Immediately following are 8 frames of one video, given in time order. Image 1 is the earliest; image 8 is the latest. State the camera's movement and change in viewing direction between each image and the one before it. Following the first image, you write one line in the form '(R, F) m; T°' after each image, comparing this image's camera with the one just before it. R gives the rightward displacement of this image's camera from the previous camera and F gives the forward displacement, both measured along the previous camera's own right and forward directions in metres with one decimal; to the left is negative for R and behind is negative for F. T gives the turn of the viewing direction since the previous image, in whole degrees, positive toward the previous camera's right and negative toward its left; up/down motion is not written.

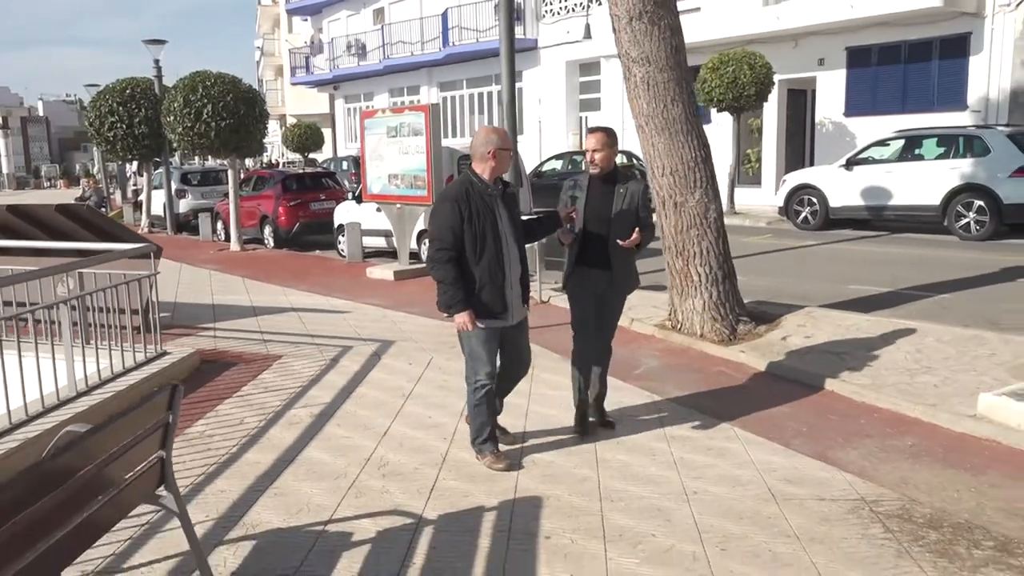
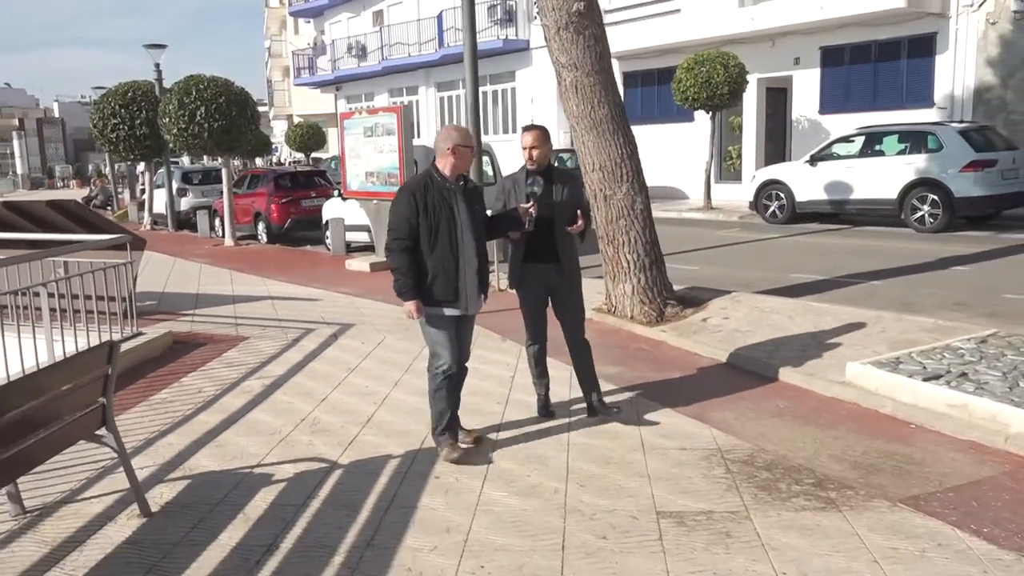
(+0.6, -0.6) m; -1°
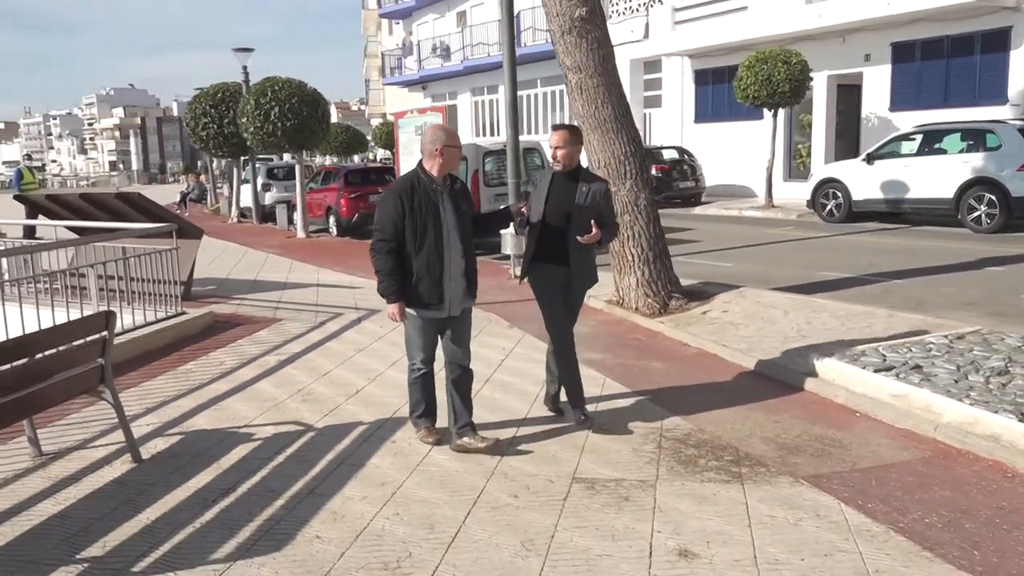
(+0.8, -0.4) m; -7°
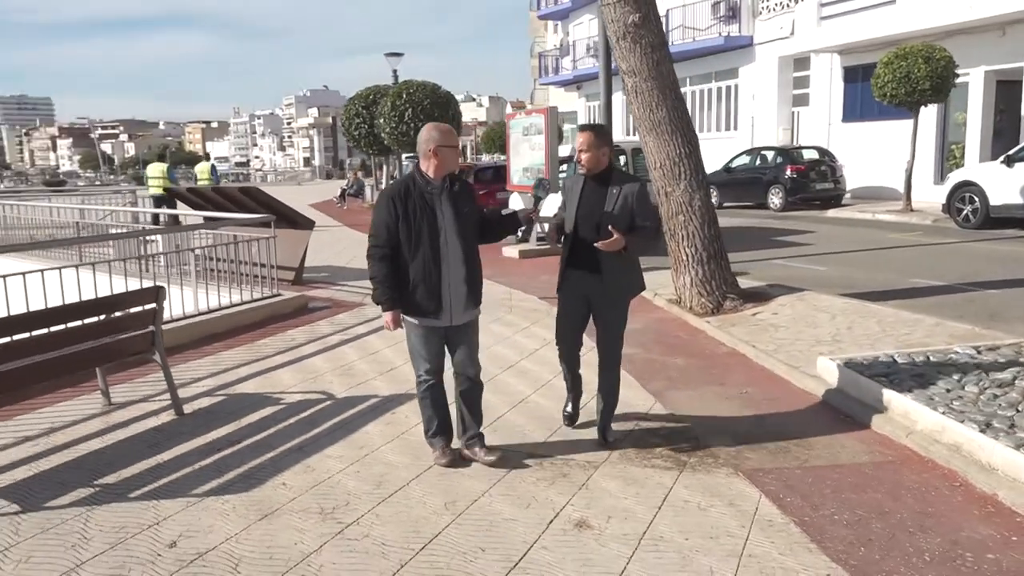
(+1.1, -0.3) m; -12°
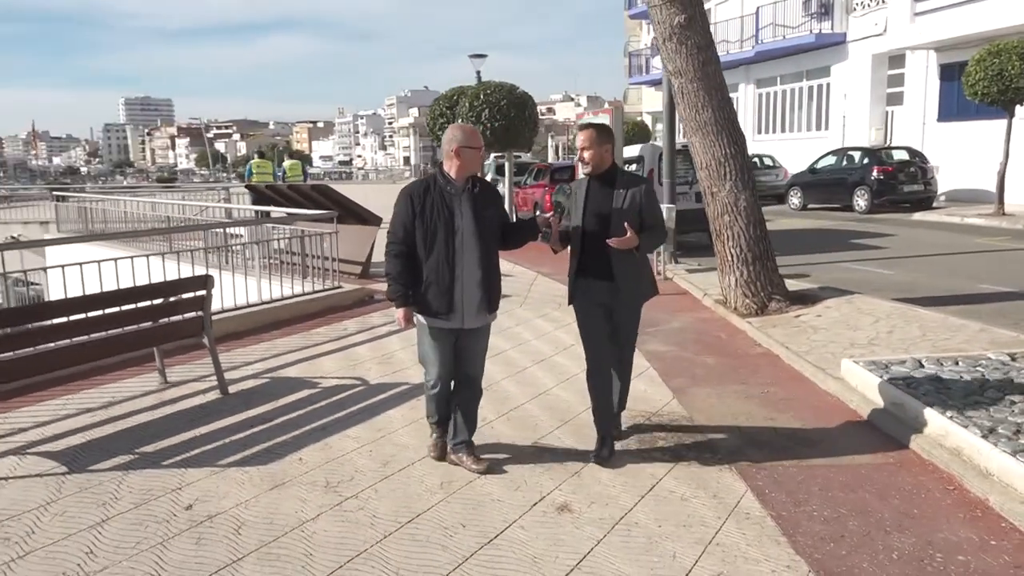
(+0.5, -0.2) m; -6°
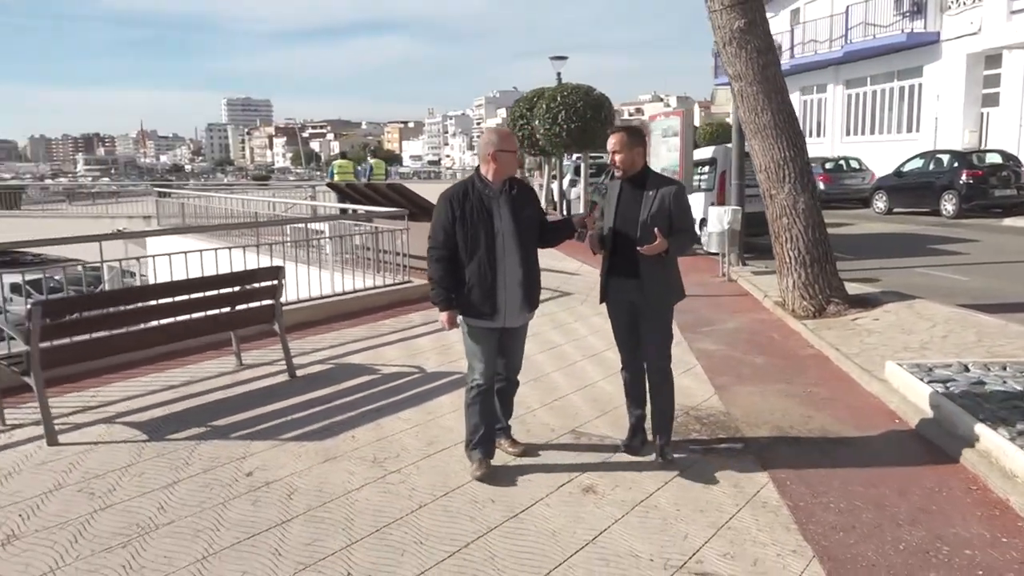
(+0.3, -0.3) m; -6°
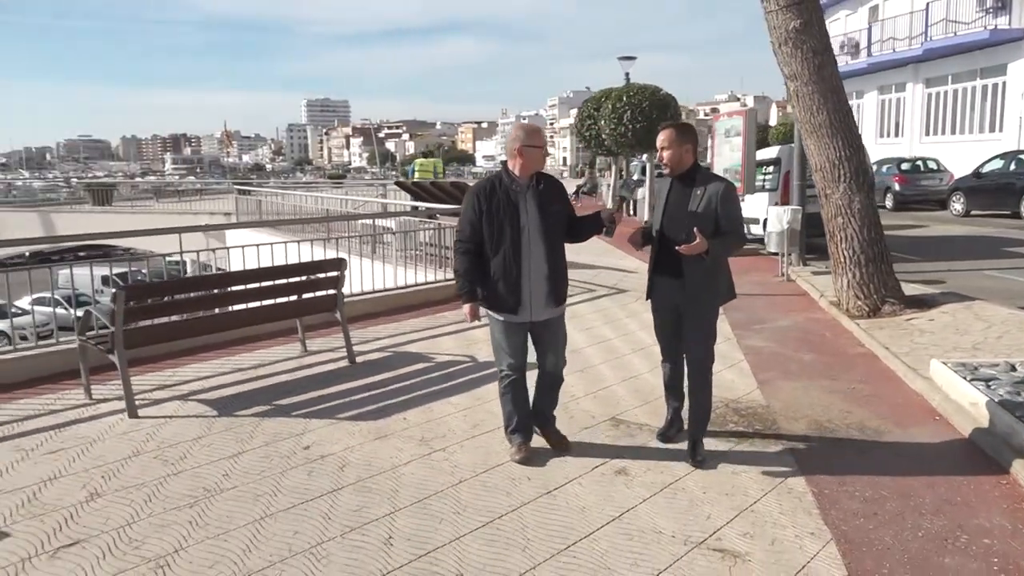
(+0.2, -0.2) m; -5°
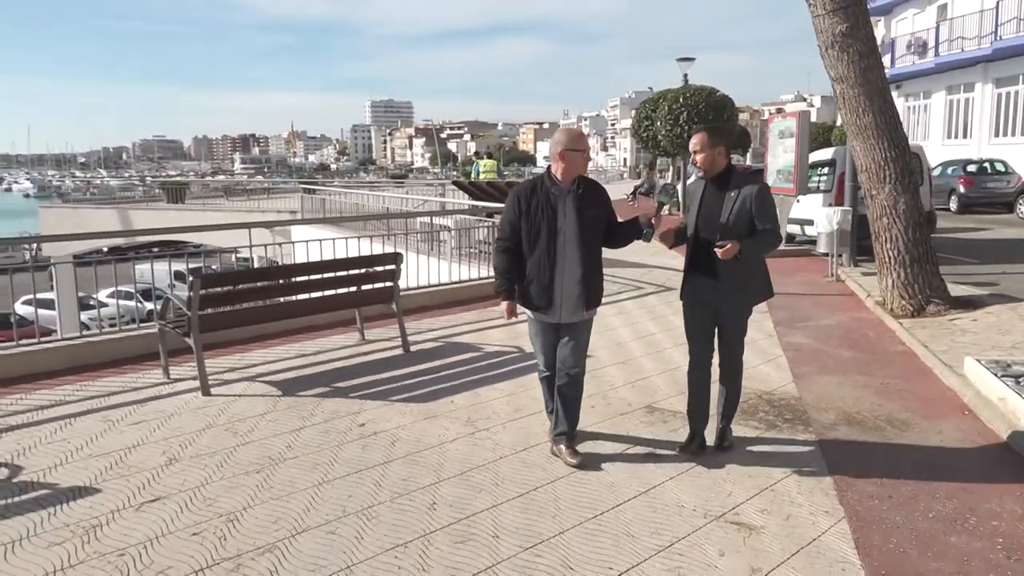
(+0.1, -0.3) m; -4°
